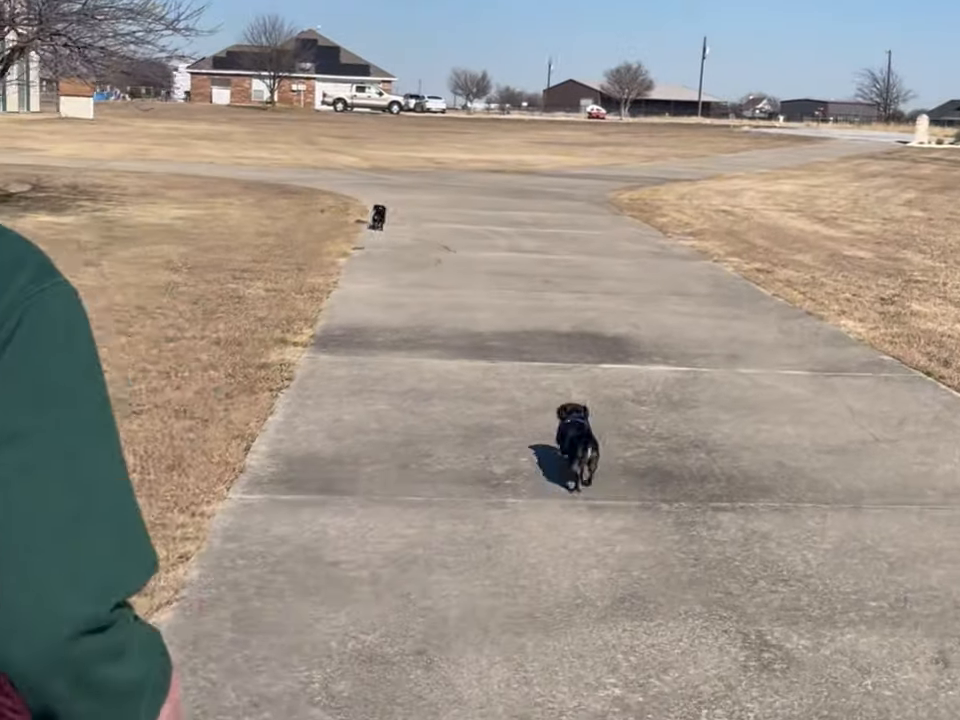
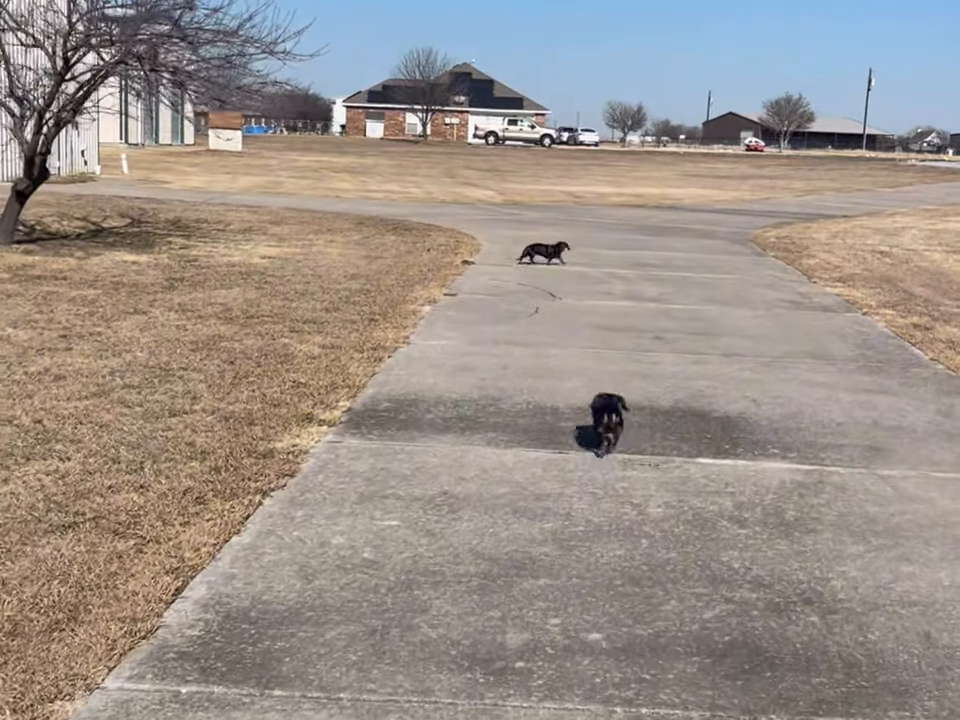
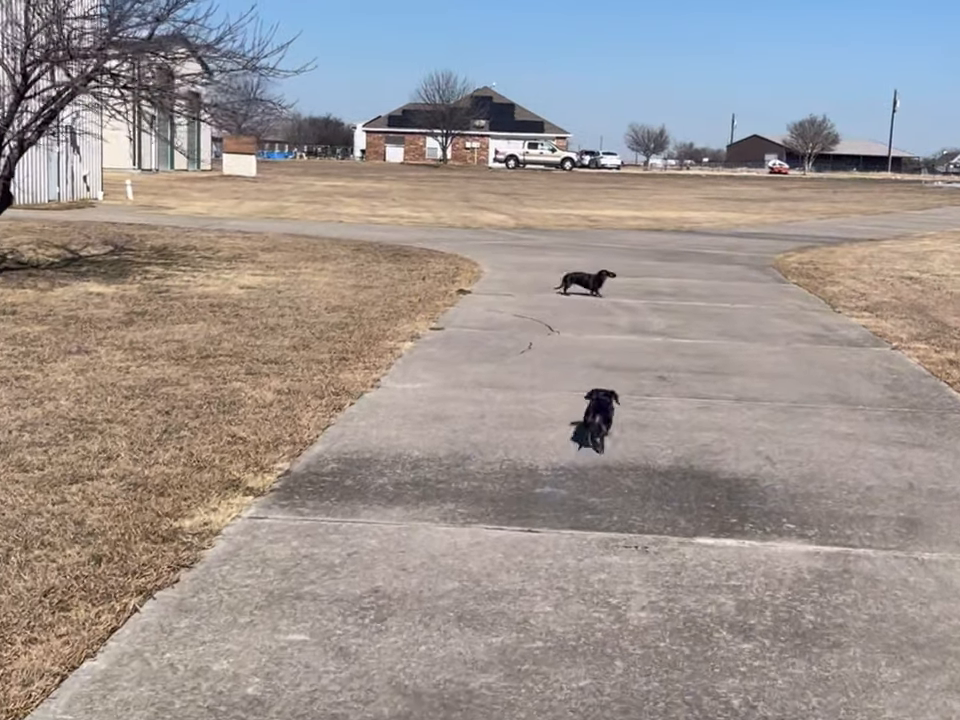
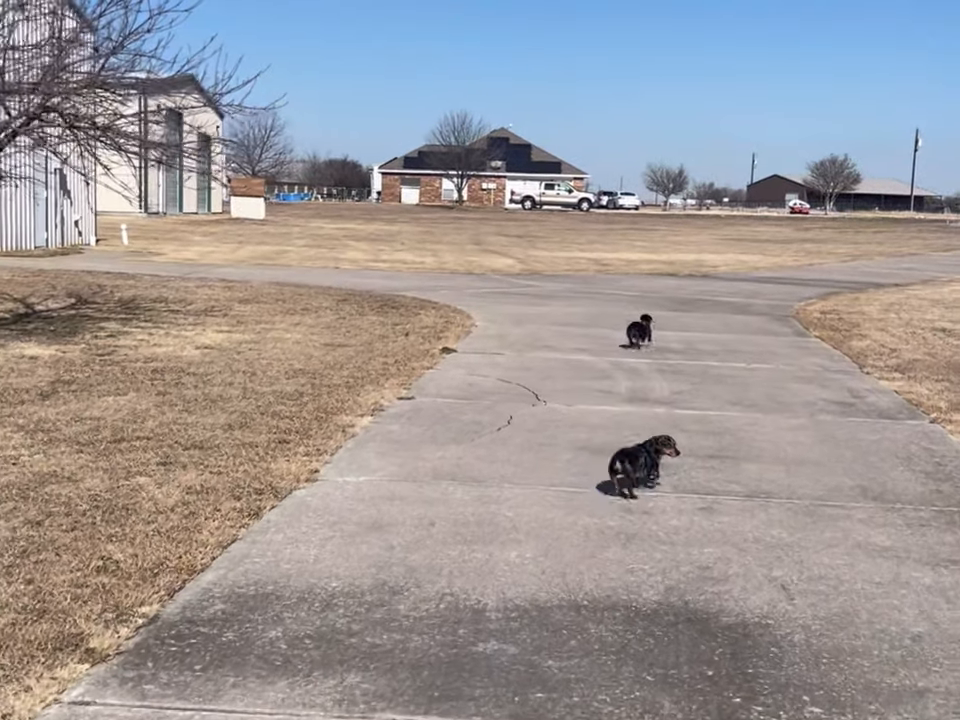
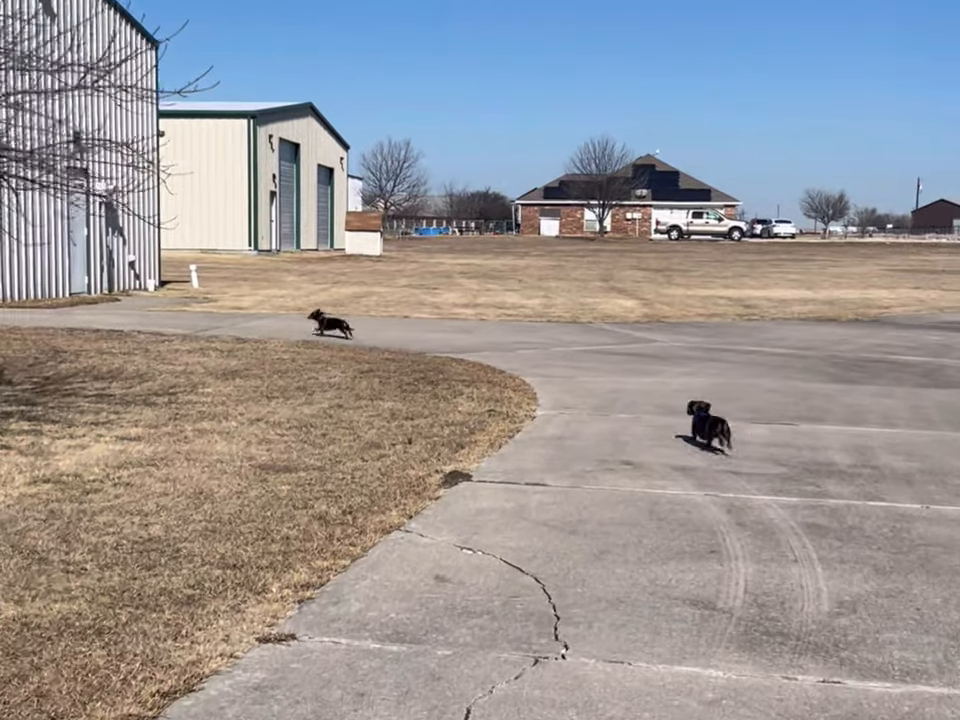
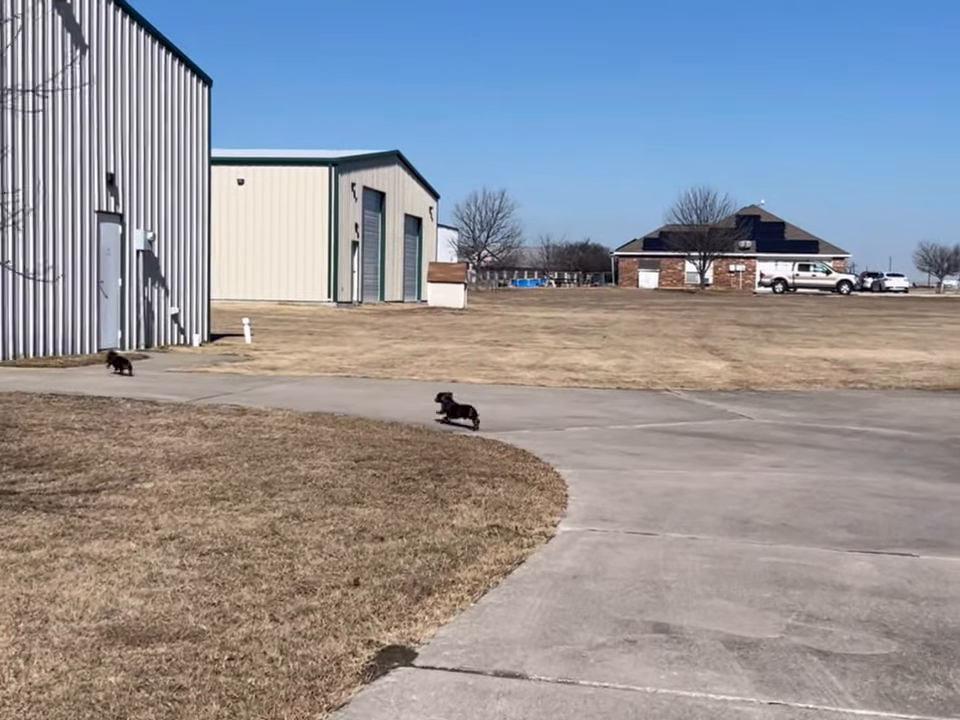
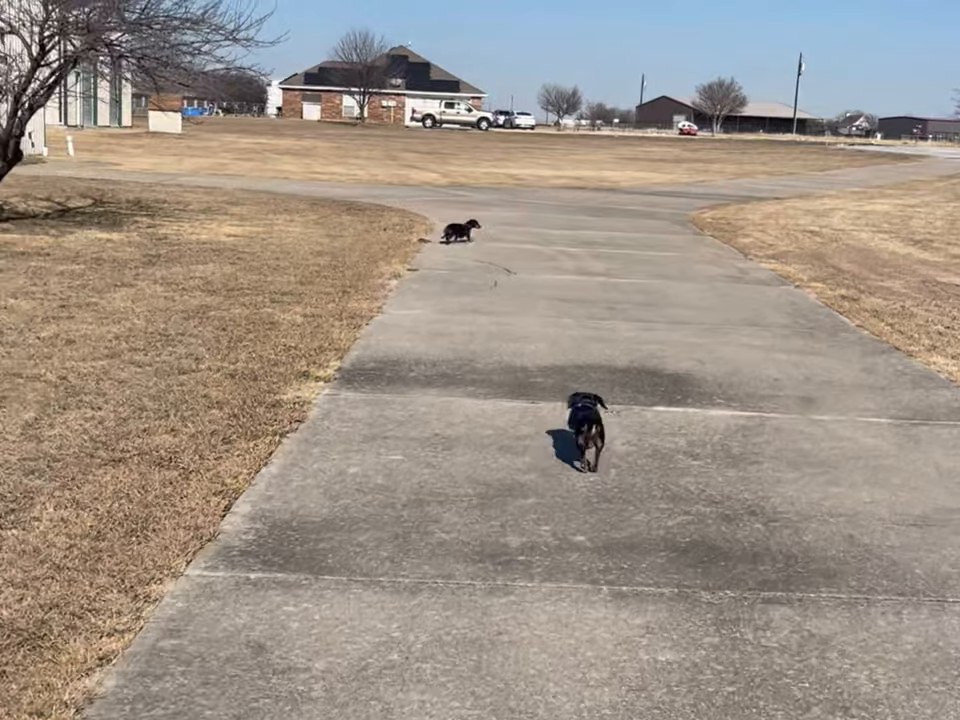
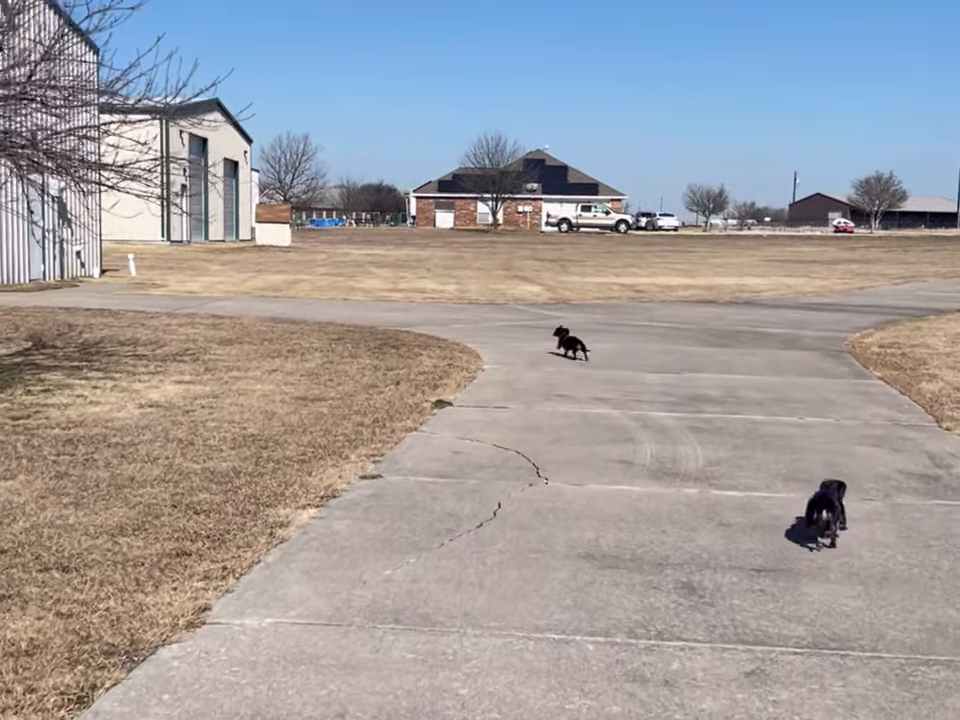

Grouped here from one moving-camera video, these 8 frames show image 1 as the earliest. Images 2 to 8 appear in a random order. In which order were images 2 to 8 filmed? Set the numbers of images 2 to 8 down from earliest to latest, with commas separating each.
7, 2, 3, 4, 8, 5, 6
